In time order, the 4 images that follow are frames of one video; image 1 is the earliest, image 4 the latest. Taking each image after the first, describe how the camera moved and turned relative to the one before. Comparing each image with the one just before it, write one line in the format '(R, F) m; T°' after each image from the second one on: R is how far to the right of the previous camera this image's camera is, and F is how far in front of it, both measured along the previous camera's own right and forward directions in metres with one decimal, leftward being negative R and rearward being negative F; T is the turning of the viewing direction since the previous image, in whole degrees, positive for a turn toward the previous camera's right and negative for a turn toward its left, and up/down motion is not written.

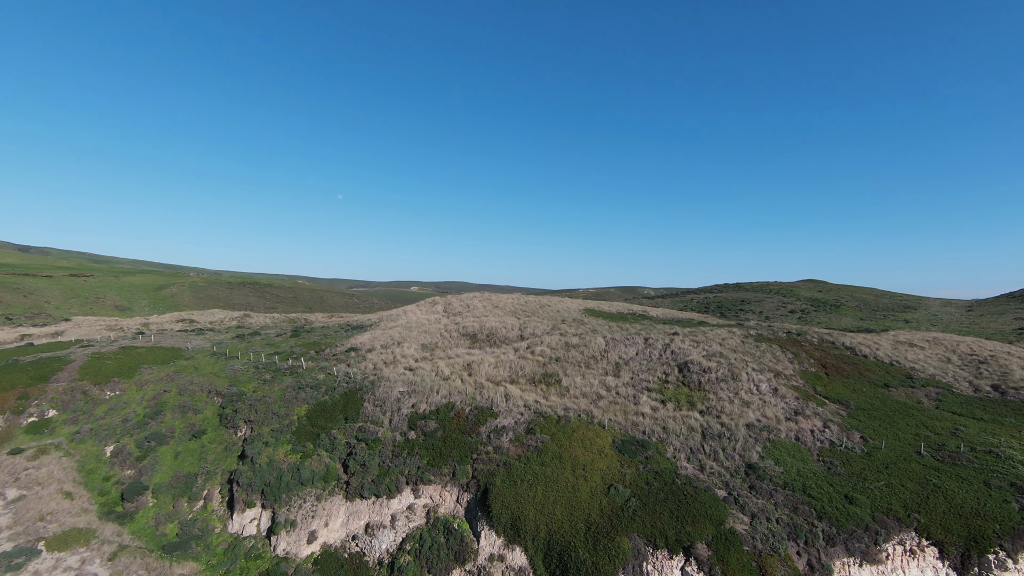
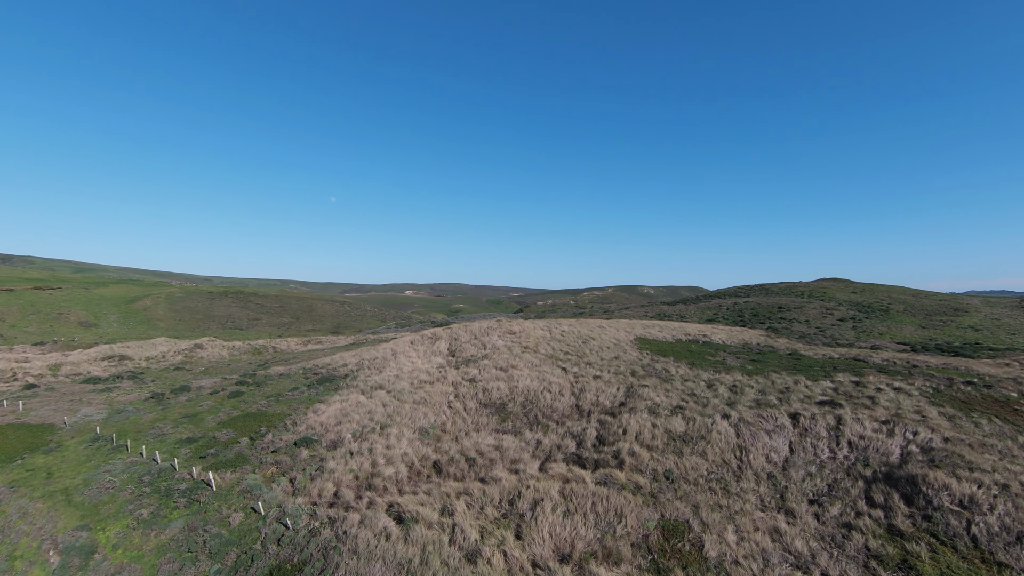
(-2.0, +11.2) m; +1°
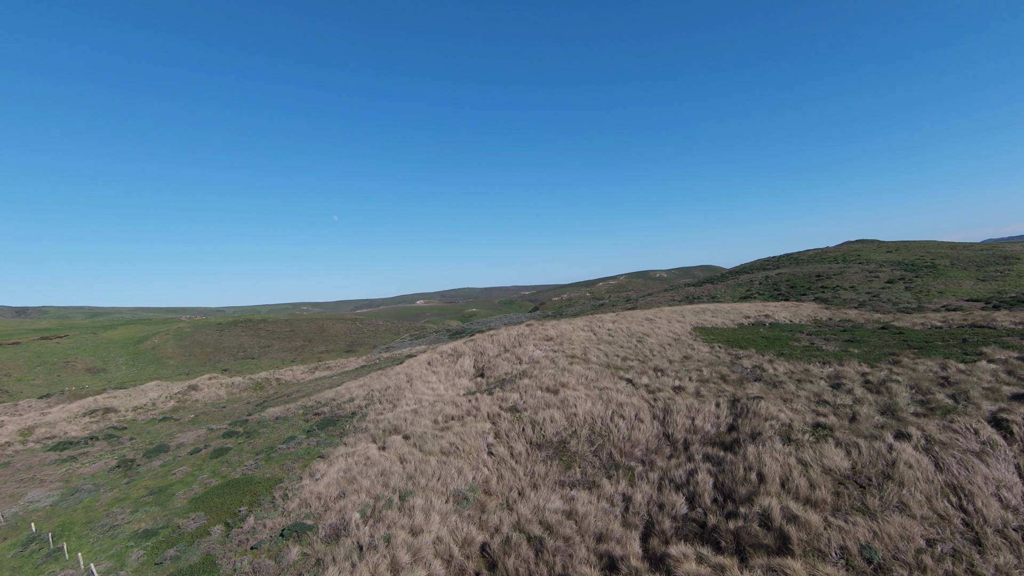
(-1.0, +5.2) m; -1°
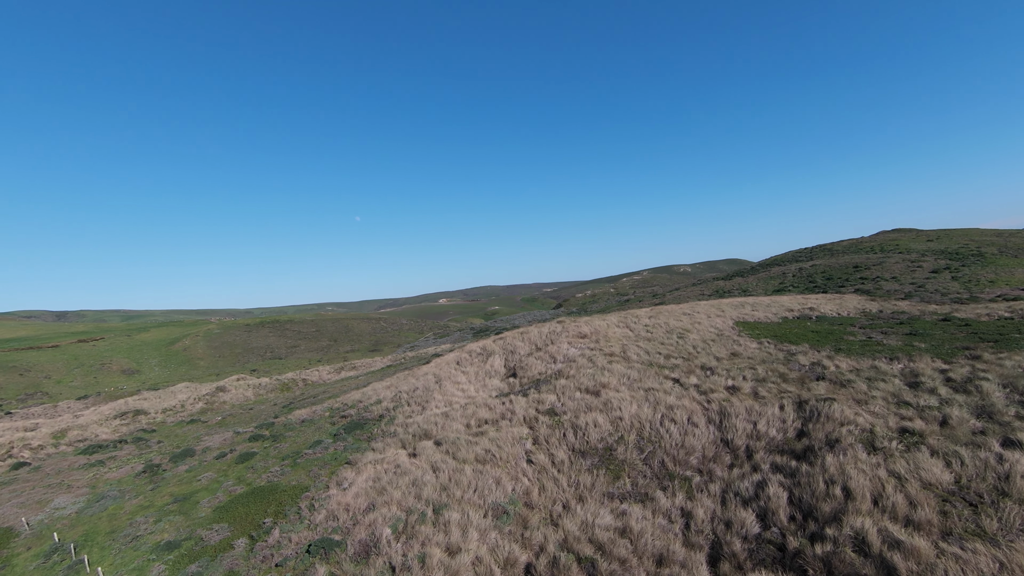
(-0.4, +1.2) m; -2°
